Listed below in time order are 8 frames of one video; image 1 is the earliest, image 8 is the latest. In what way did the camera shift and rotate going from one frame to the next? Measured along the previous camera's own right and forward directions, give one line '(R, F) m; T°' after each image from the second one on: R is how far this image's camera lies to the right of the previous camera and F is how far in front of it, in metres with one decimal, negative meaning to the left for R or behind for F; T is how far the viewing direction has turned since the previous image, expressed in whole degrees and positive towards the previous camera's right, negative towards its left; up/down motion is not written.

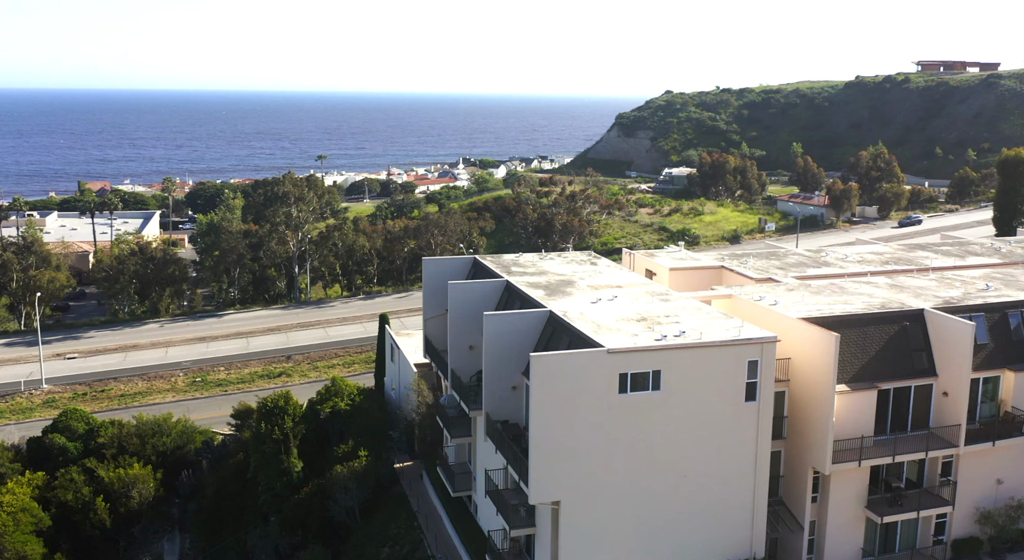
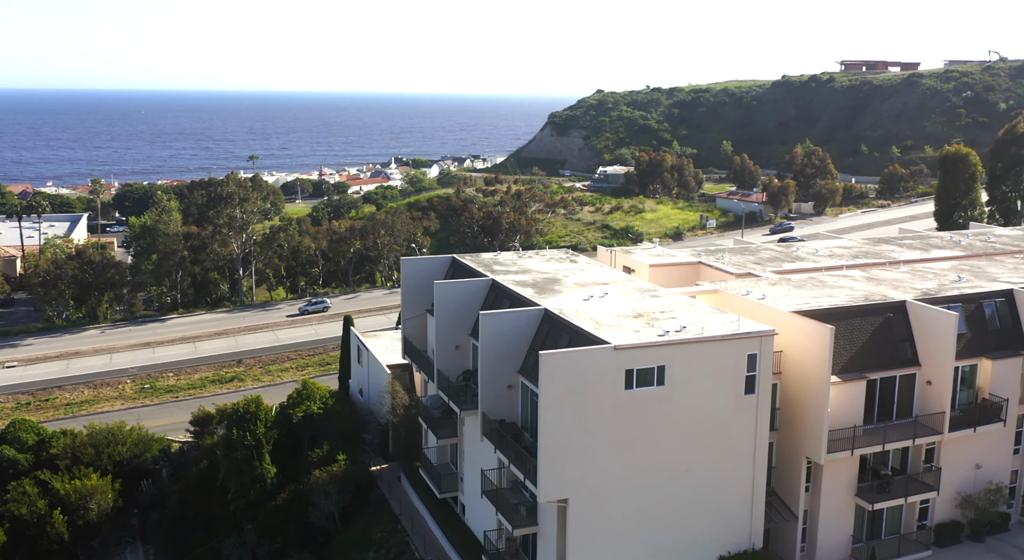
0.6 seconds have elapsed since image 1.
(-1.9, +0.2) m; +4°
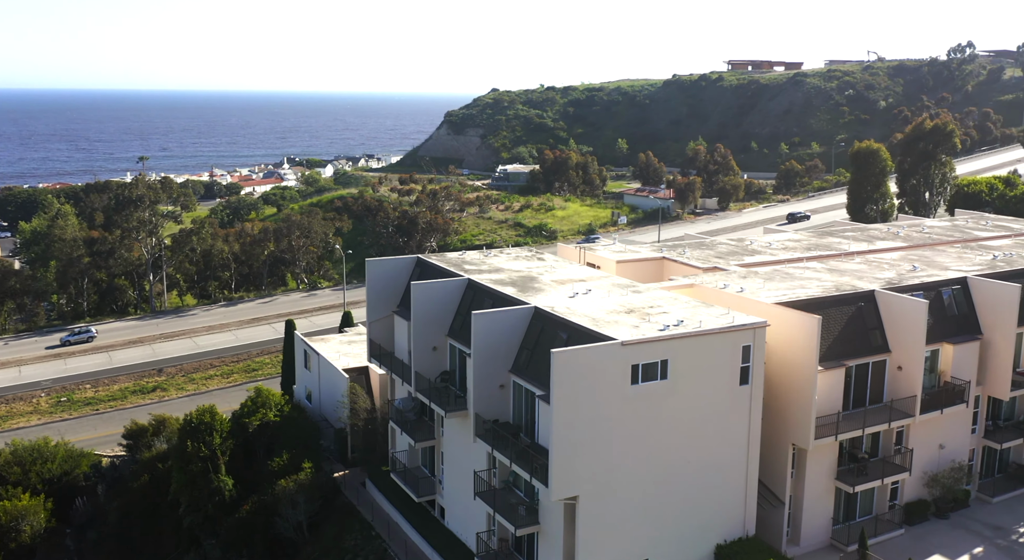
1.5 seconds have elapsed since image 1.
(-2.8, +0.4) m; +7°
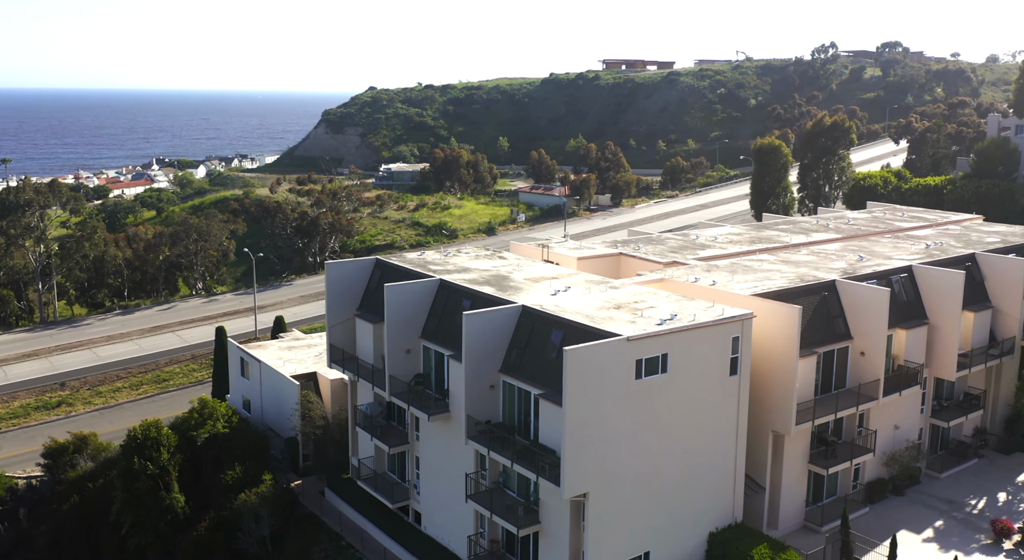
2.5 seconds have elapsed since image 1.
(-3.2, +0.4) m; +8°
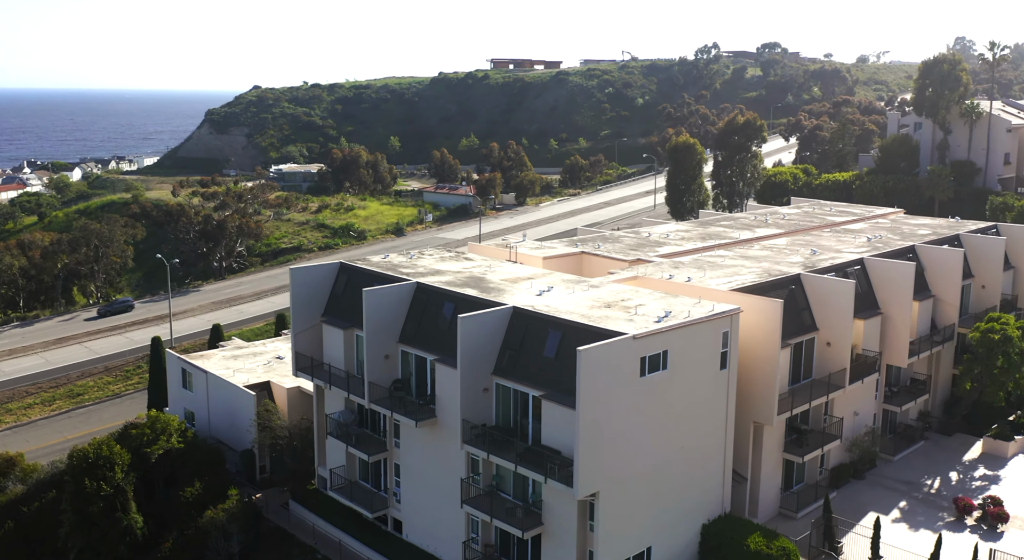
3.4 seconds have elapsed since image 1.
(-3.0, +0.4) m; +7°
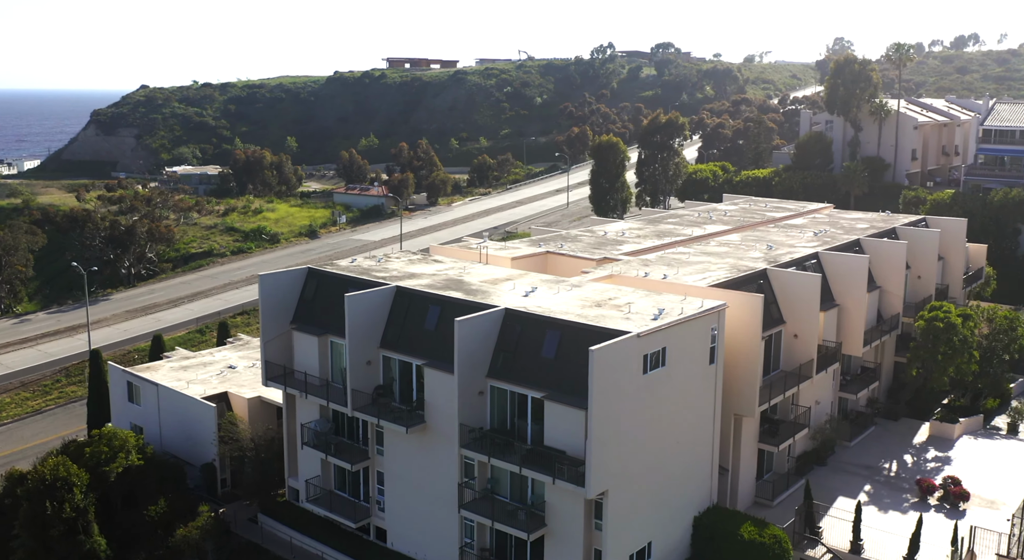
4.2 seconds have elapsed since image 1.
(-2.8, +0.3) m; +6°
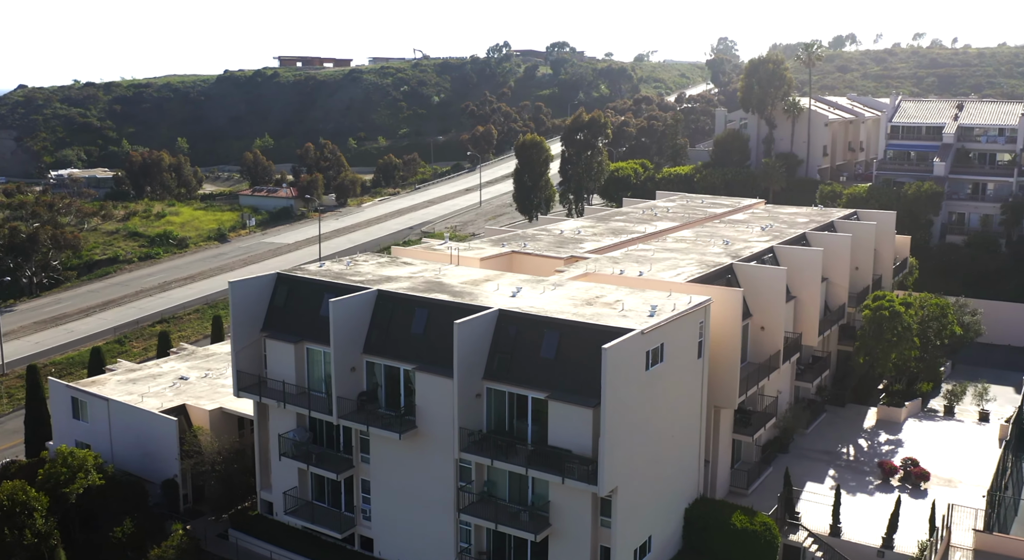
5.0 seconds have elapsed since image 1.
(-2.8, +0.2) m; +6°
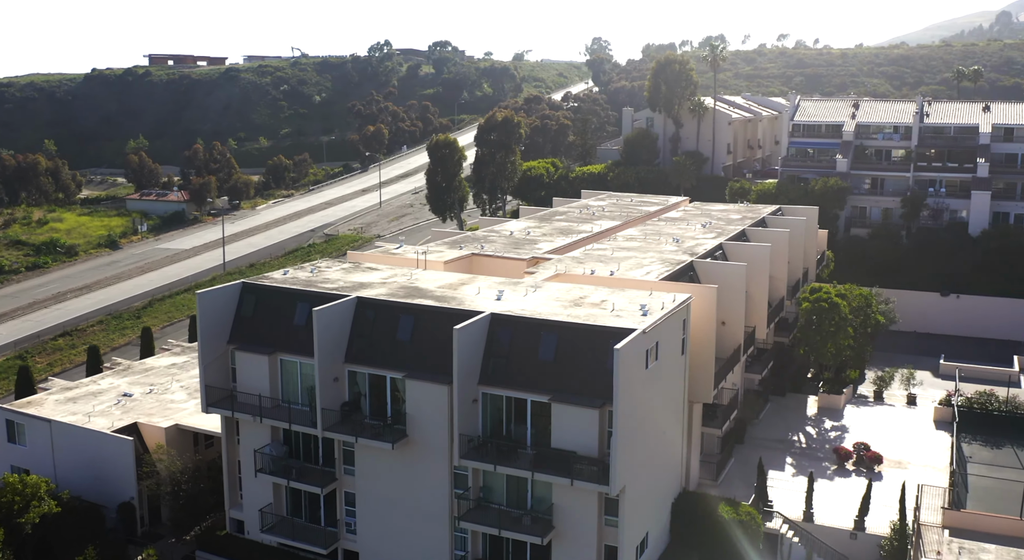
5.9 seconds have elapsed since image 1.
(-3.2, +0.3) m; +7°
